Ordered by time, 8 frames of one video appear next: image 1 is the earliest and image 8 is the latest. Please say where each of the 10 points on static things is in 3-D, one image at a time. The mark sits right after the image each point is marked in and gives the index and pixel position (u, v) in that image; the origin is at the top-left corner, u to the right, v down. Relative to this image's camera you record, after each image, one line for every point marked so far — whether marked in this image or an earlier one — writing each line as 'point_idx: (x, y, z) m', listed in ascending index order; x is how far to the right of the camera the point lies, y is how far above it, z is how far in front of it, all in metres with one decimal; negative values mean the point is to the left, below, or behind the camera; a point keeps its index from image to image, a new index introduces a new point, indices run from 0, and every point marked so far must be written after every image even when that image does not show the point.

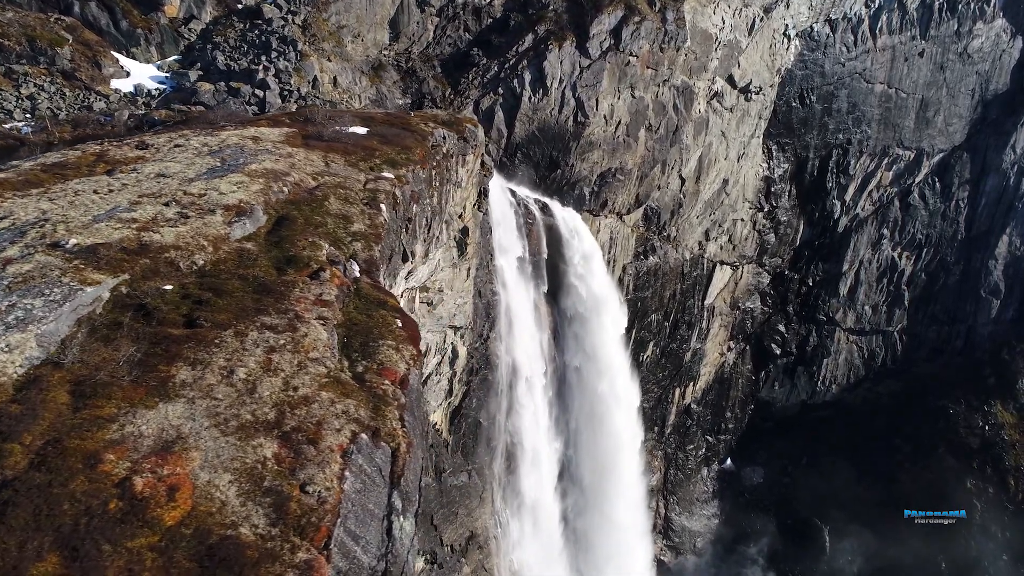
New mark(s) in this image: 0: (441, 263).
0: (-2.4, +0.9, +19.5) m
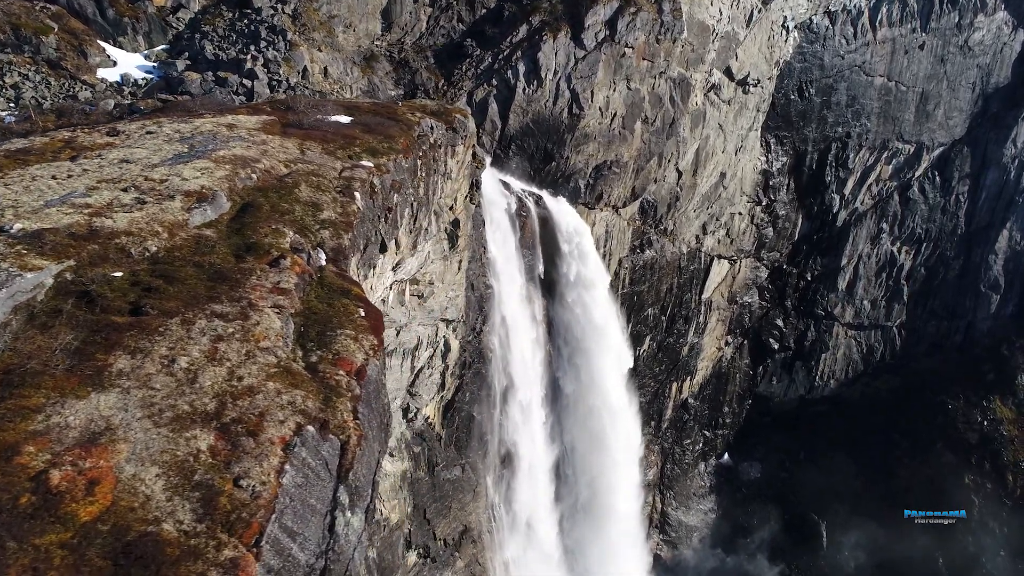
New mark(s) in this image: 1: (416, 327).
0: (-2.7, +1.1, +19.3) m
1: (-3.2, -1.3, +19.9) m
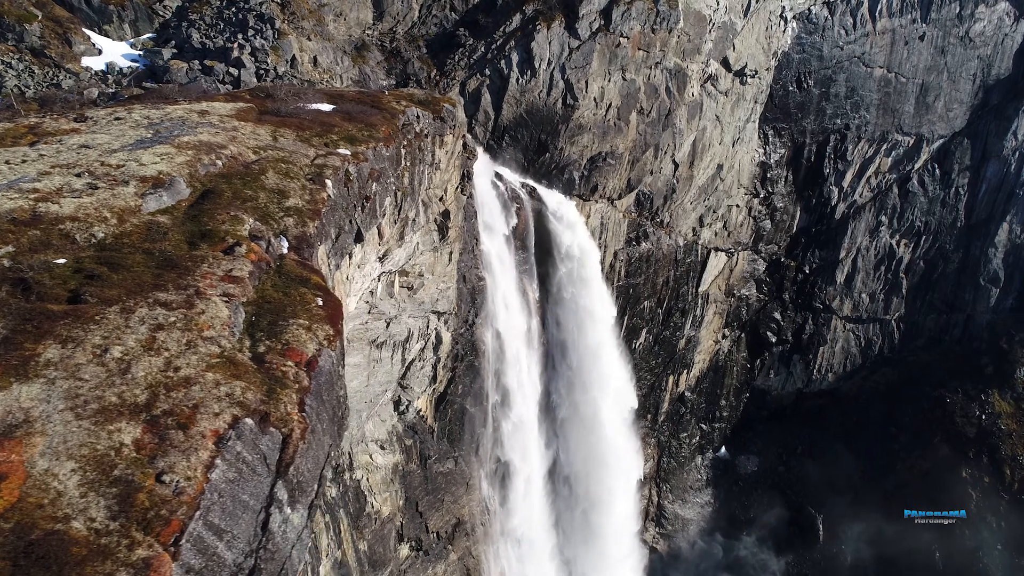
0: (-3.0, +1.3, +19.1) m
1: (-3.5, -1.0, +19.8) m
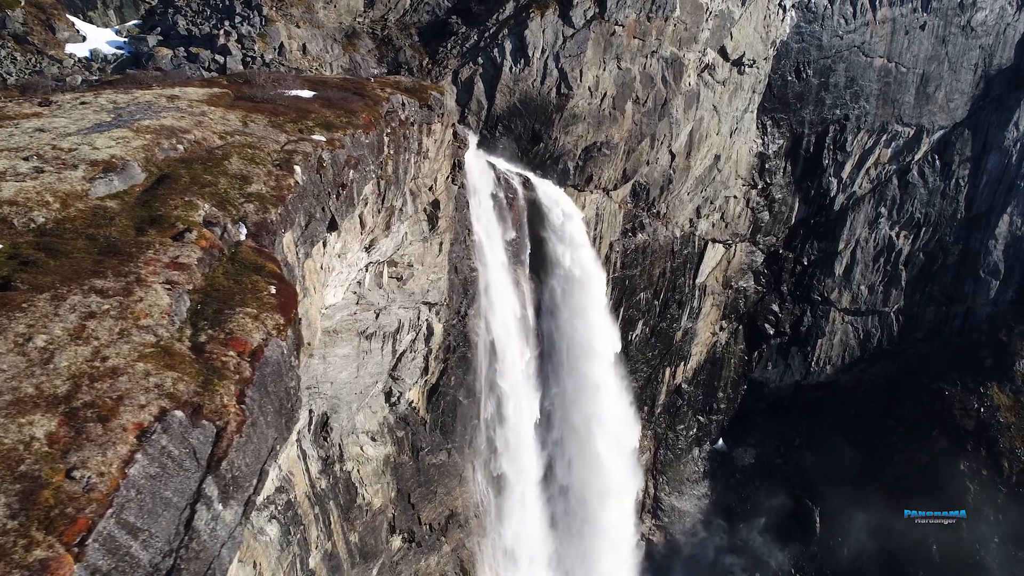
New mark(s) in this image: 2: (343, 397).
0: (-3.3, +1.6, +18.9) m
1: (-3.8, -0.7, +19.6) m
2: (-5.3, -3.4, +18.9) m
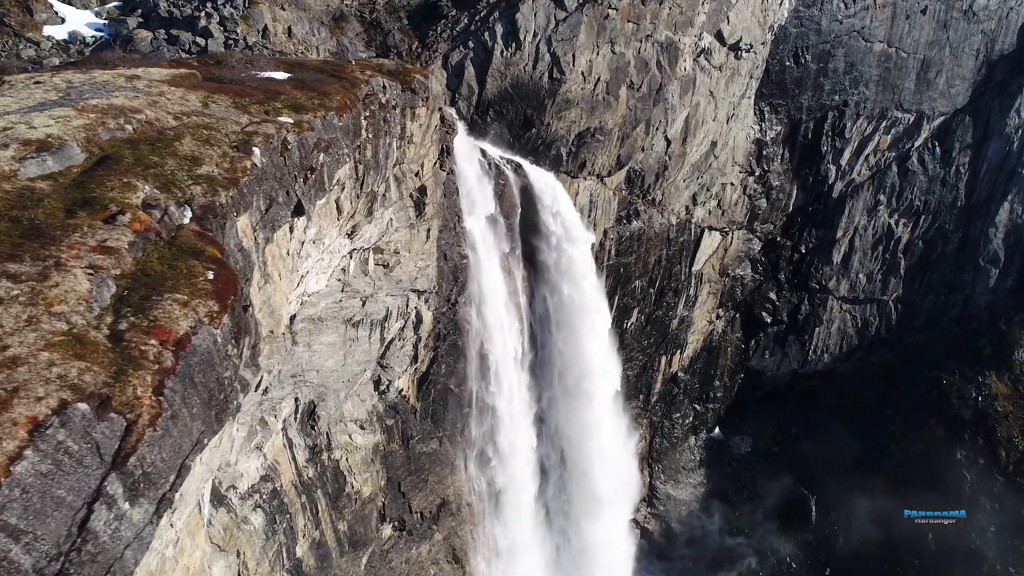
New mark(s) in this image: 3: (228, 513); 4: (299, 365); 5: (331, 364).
0: (-3.6, +2.0, +18.6) m
1: (-4.2, -0.3, +19.4) m
2: (-5.7, -3.0, +18.7) m
3: (-7.3, -5.8, +15.3) m
4: (-6.1, -2.2, +17.0) m
5: (-5.6, -2.3, +18.3) m
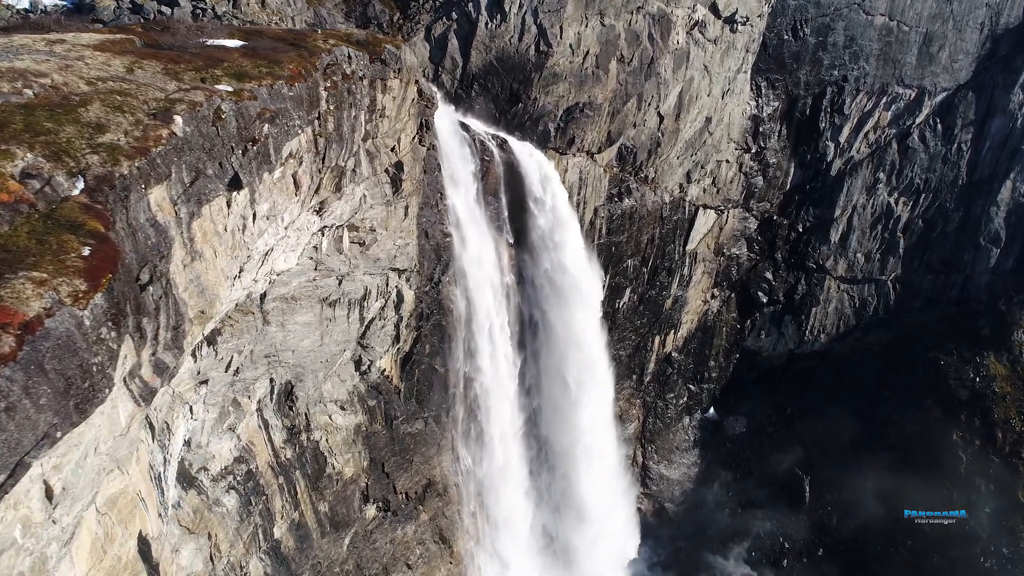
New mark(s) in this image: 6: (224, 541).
0: (-4.3, +2.7, +18.1) m
1: (-4.8, +0.4, +19.0) m
2: (-6.3, -2.4, +18.4) m
3: (-8.0, -5.2, +15.1) m
4: (-6.7, -1.6, +16.7) m
5: (-6.2, -1.7, +17.9) m
6: (-7.7, -6.8, +15.8) m
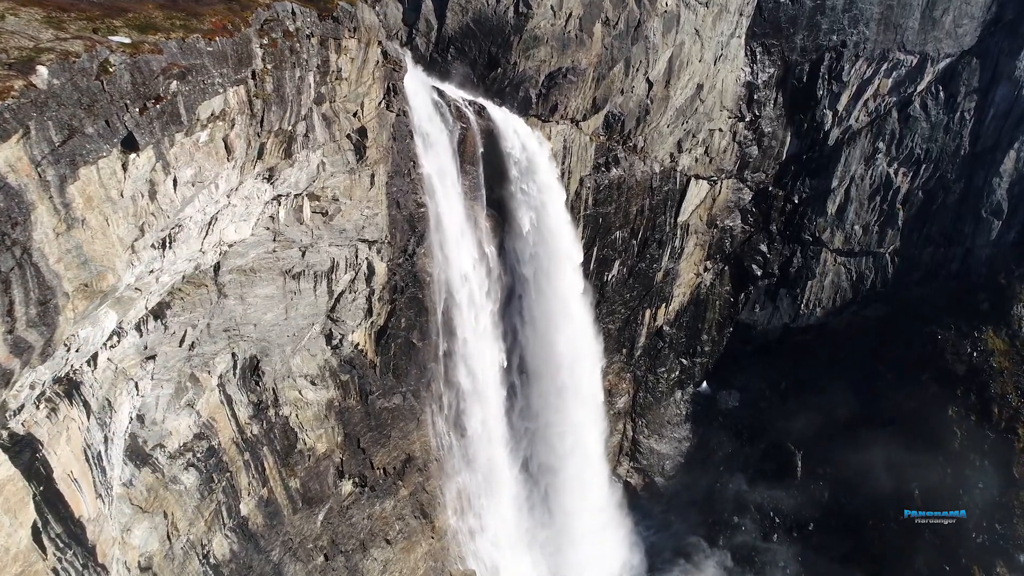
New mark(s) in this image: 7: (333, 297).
0: (-5.2, +3.5, +17.4) m
1: (-5.7, +1.2, +18.3) m
2: (-7.2, -1.5, +17.9) m
3: (-8.9, -4.6, +14.7) m
4: (-7.6, -0.8, +16.1) m
5: (-7.1, -0.9, +17.4) m
6: (-8.6, -6.0, +15.5) m
7: (-5.9, -0.3, +19.7) m
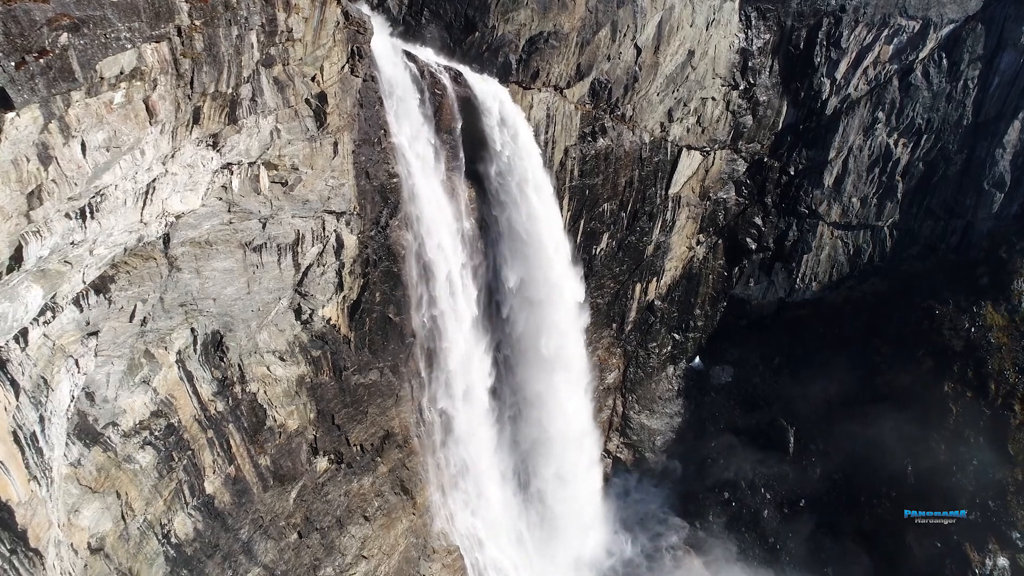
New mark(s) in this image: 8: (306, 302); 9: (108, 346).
0: (-6.1, +4.2, +16.6) m
1: (-6.6, +2.0, +17.7) m
2: (-8.1, -0.8, +17.4) m
3: (-9.8, -3.9, +14.3) m
4: (-8.5, -0.2, +15.5) m
5: (-8.0, -0.2, +16.8) m
6: (-9.5, -5.4, +15.2) m
7: (-6.8, +0.5, +19.1) m
8: (-7.0, -0.5, +20.1) m
9: (-9.3, -1.4, +13.8) m
